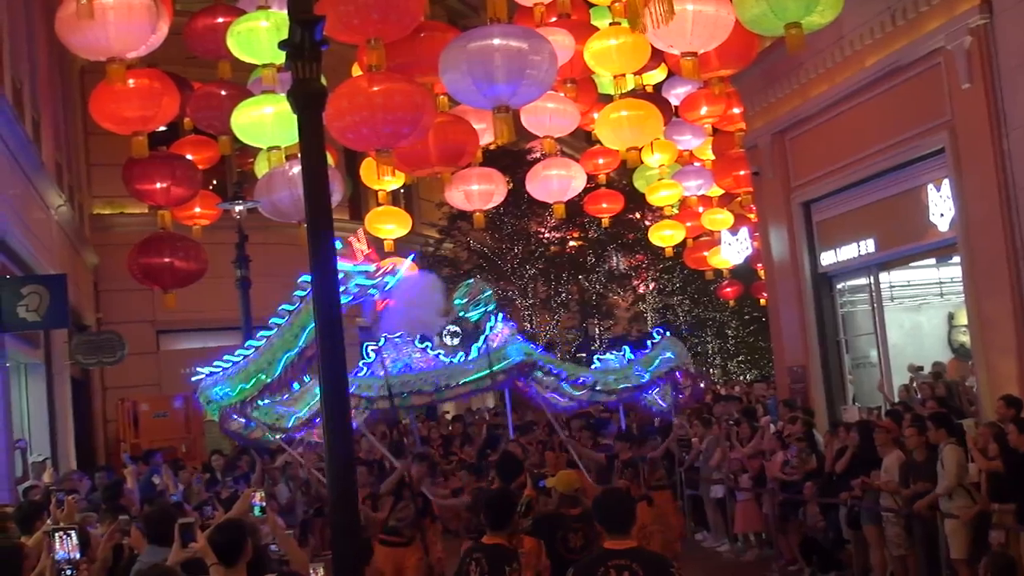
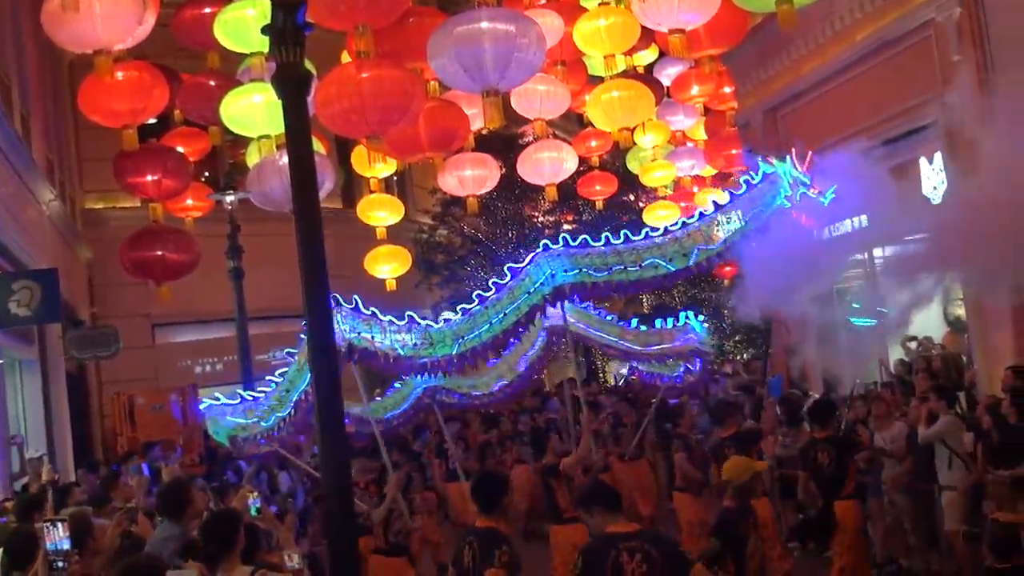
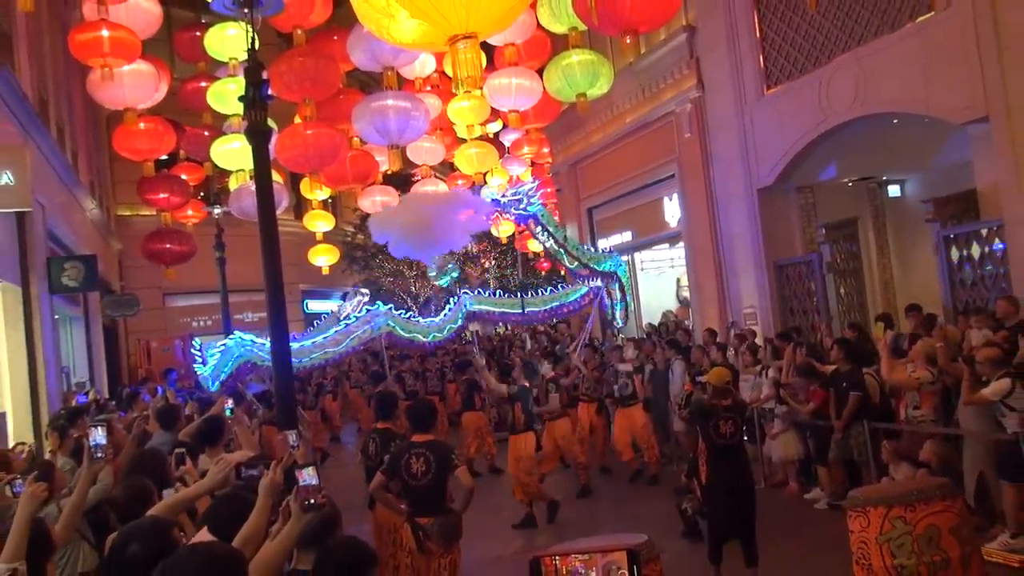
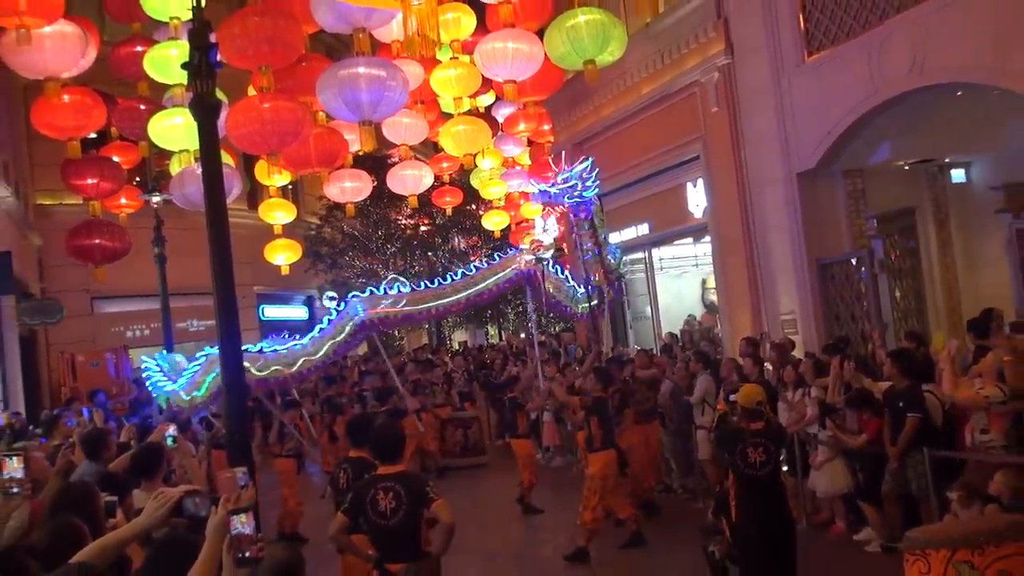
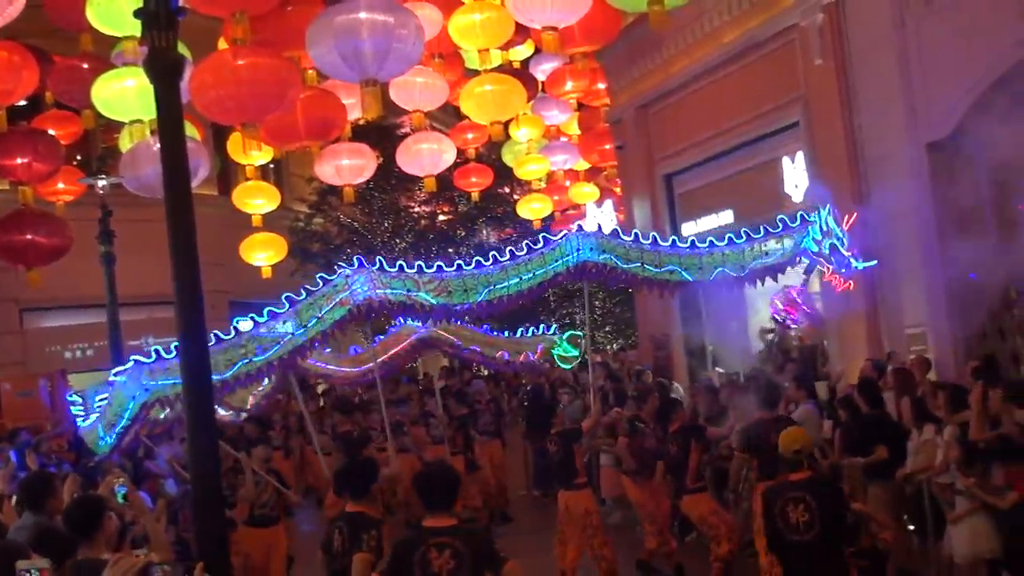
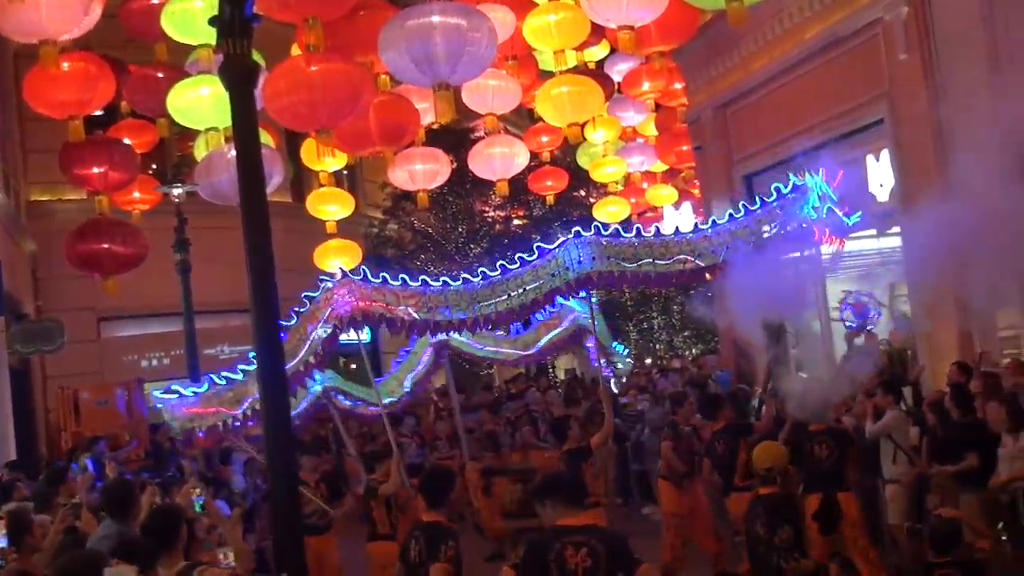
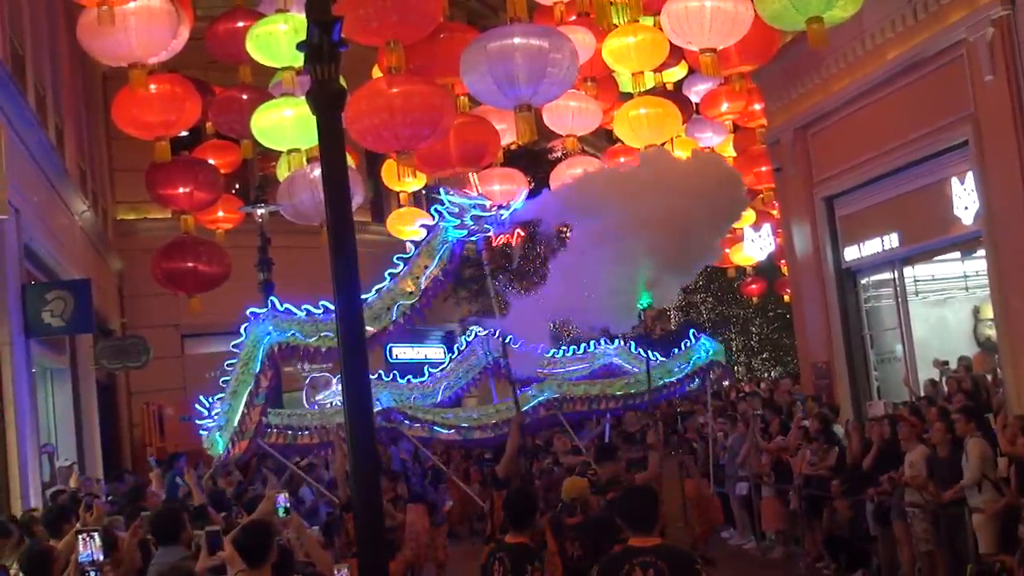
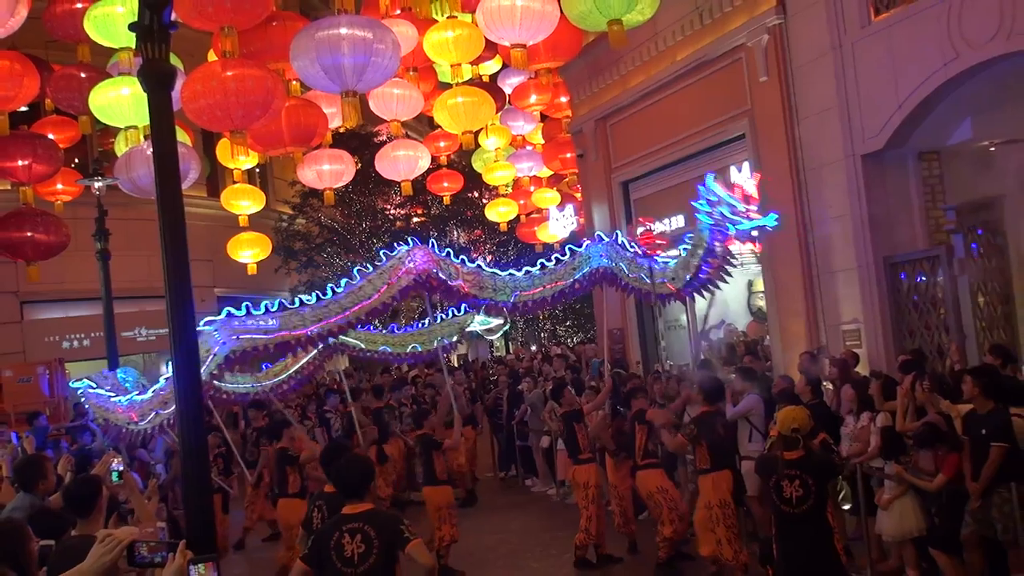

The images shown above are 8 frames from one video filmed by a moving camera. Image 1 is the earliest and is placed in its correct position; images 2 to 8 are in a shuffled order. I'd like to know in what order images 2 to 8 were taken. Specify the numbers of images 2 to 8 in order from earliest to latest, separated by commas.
7, 2, 6, 5, 8, 4, 3
